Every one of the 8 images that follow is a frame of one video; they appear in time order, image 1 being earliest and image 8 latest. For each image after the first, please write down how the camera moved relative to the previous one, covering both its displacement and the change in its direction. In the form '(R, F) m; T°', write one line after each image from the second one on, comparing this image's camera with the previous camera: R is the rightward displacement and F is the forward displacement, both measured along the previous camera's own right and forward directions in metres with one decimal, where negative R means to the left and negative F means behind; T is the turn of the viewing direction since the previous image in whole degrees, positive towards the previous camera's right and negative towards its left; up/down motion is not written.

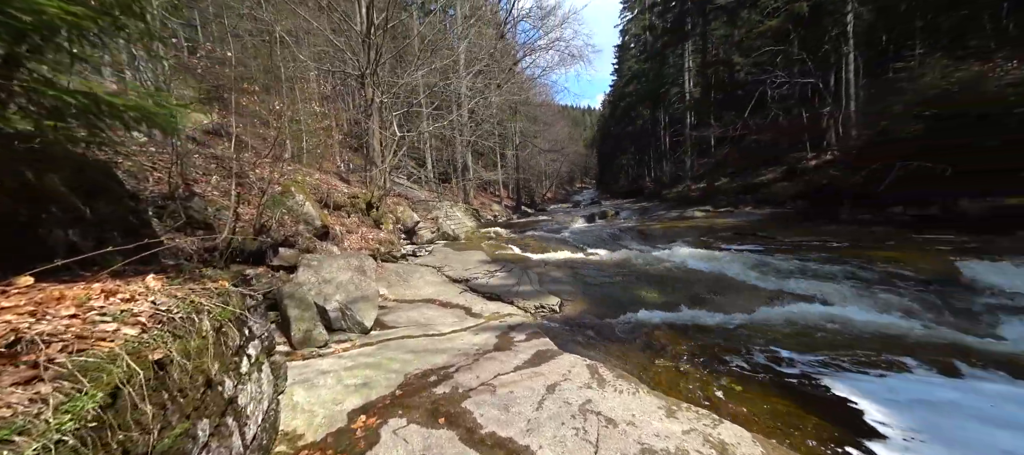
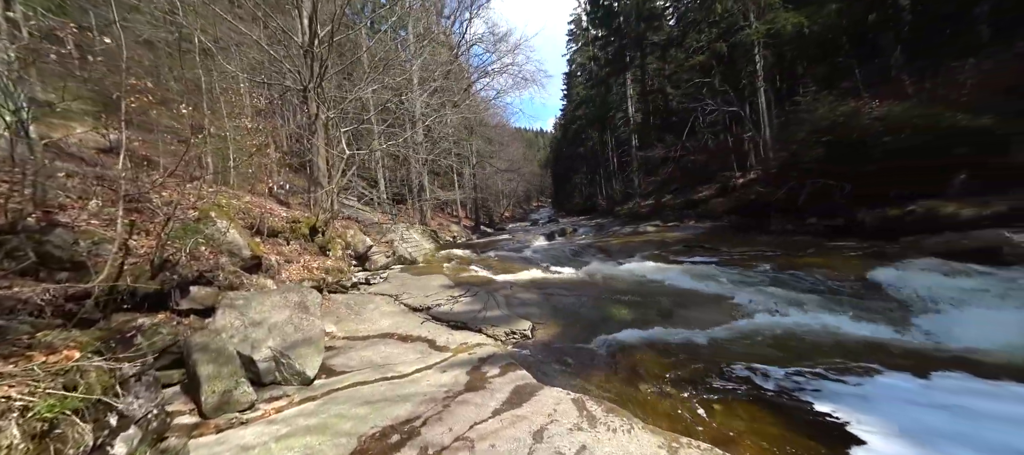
(-0.1, +0.3) m; +7°
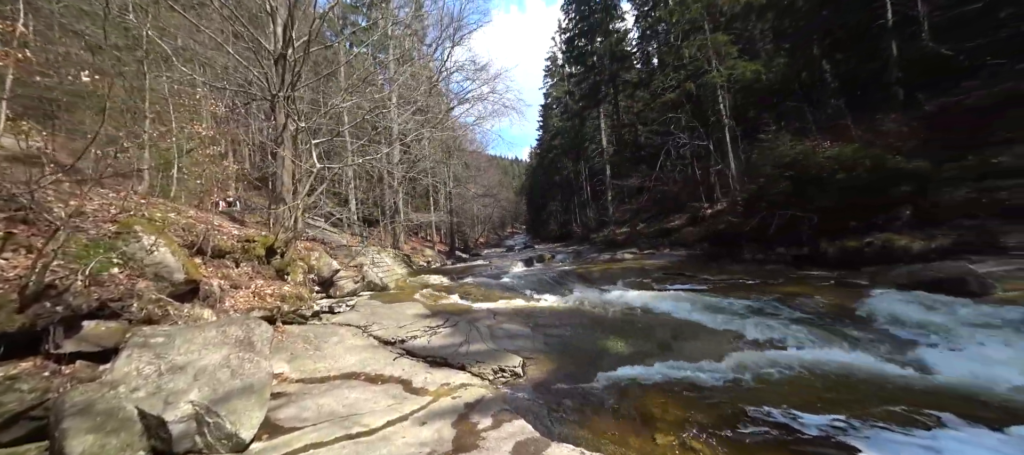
(-0.2, +0.5) m; +4°
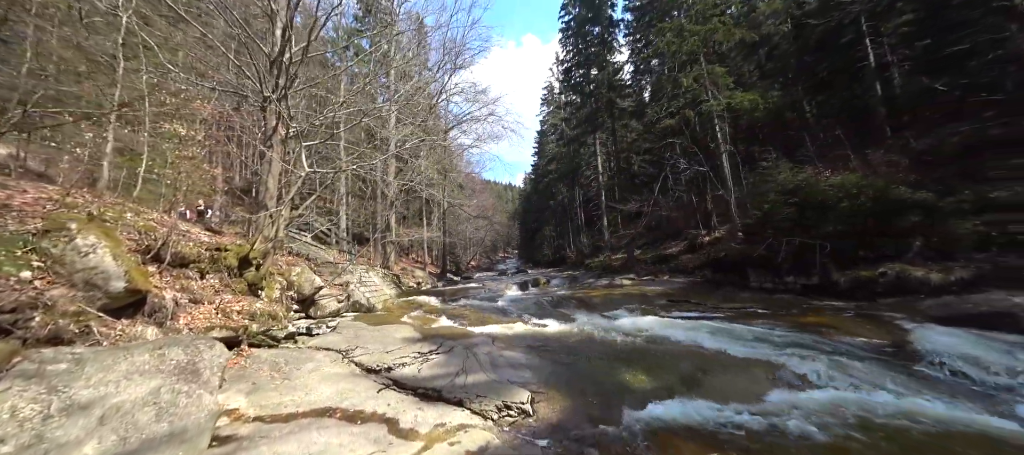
(-0.2, +0.5) m; +1°
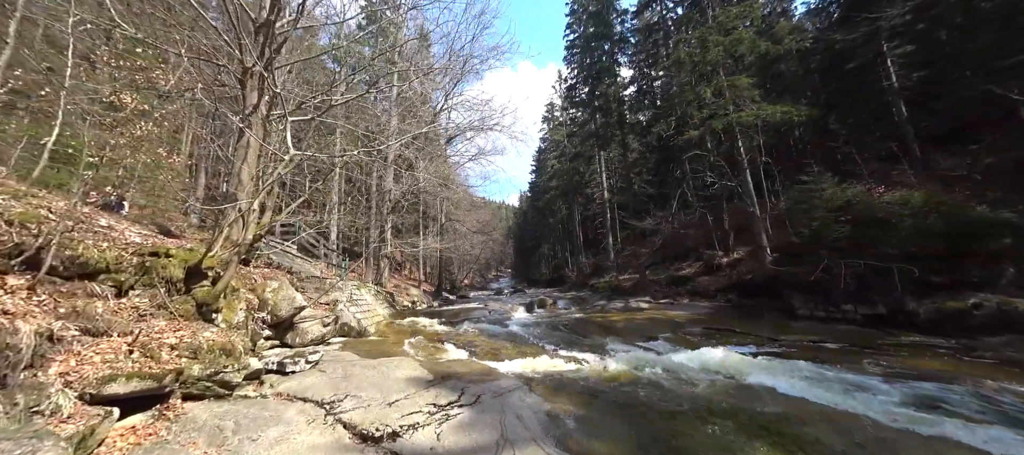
(-0.6, +1.2) m; +1°
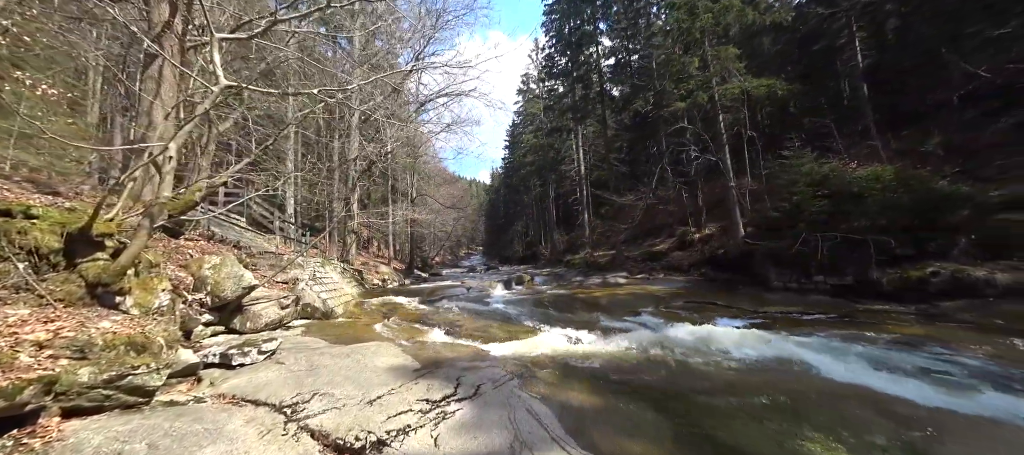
(-0.3, +0.7) m; +5°
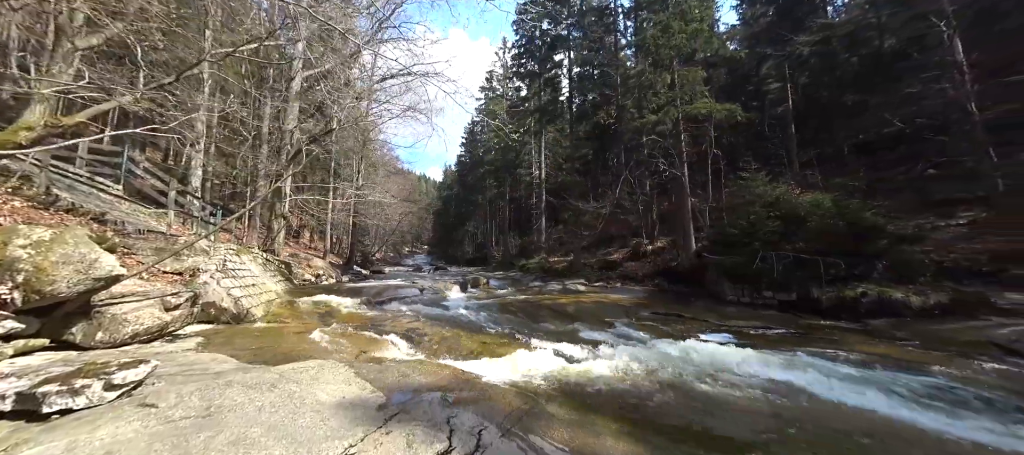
(-0.6, +1.0) m; +9°
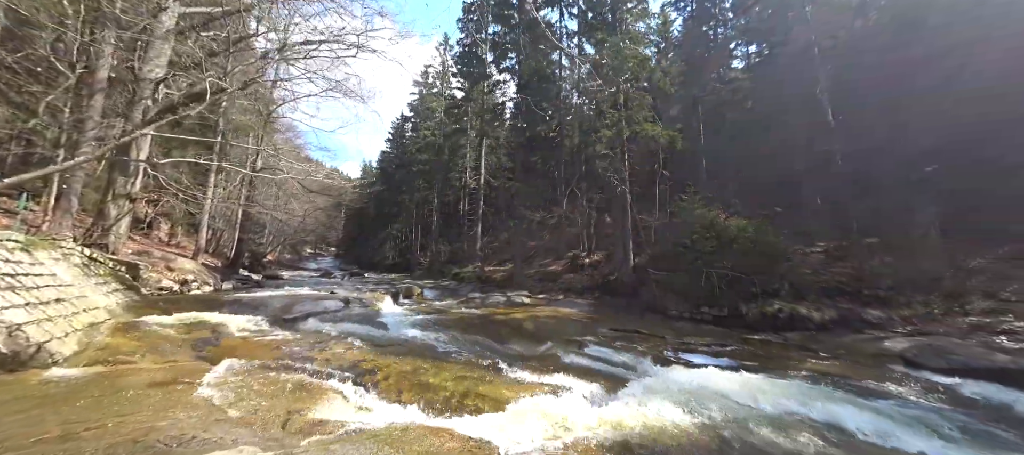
(-0.9, +1.3) m; +14°
